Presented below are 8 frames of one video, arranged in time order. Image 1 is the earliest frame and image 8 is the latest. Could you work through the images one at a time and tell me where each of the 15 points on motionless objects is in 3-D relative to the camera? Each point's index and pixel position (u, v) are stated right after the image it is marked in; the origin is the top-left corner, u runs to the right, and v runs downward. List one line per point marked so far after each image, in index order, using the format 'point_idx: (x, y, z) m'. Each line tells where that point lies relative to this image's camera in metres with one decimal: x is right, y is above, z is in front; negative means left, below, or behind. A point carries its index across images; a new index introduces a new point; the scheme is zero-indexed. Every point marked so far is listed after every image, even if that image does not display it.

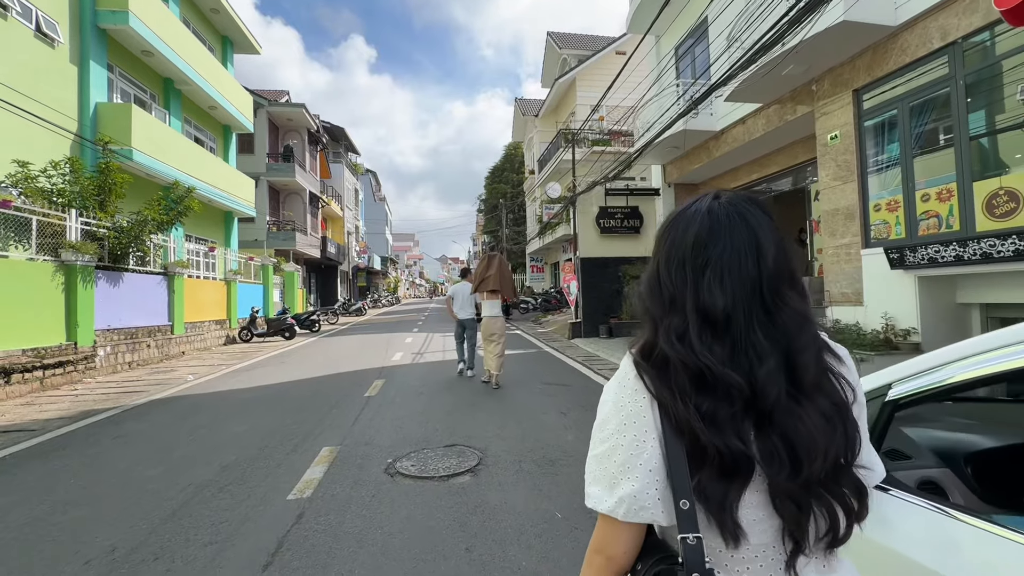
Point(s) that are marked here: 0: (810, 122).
0: (+5.7, +3.2, +9.0) m
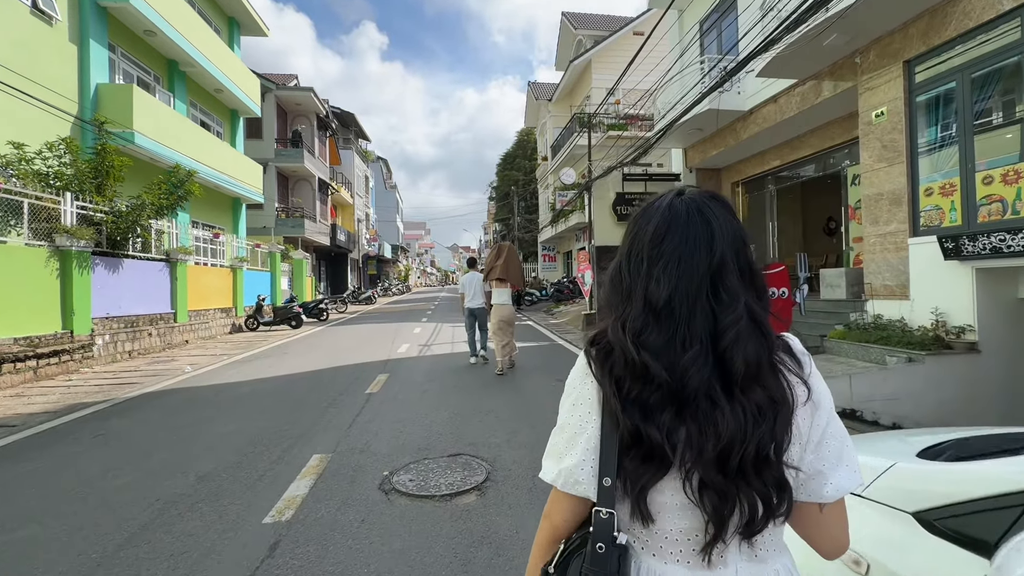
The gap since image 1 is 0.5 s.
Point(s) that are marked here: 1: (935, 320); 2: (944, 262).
0: (+6.0, +3.3, +8.3) m
1: (+5.8, -0.4, +6.5) m
2: (+5.9, +0.4, +6.4) m
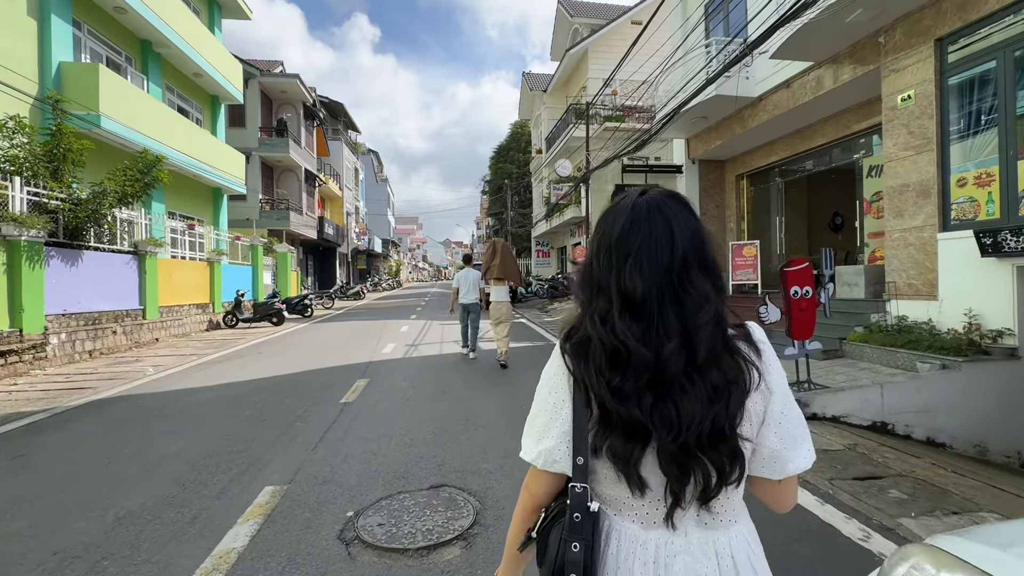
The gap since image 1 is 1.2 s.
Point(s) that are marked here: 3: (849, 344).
0: (+5.9, +3.4, +7.7) m
1: (+5.8, -0.4, +5.9) m
2: (+5.8, +0.4, +5.9) m
3: (+4.9, -0.8, +6.8) m
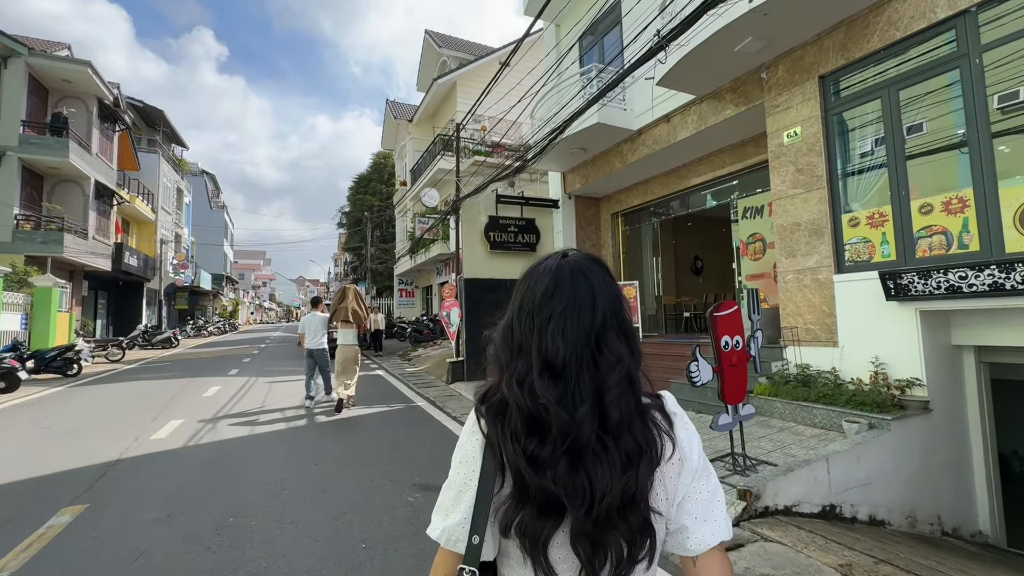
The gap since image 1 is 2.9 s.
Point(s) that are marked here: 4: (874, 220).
0: (+3.8, +2.7, +7.5) m
1: (+4.2, -1.0, +5.4) m
2: (+4.3, -0.2, +5.5) m
3: (+3.2, -1.4, +6.0) m
4: (+4.4, +0.8, +5.6) m
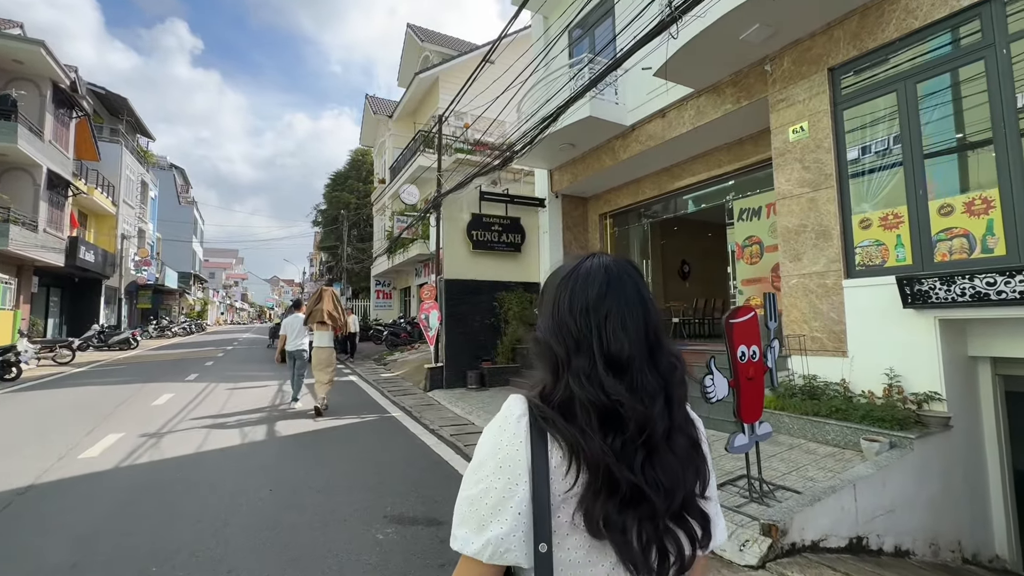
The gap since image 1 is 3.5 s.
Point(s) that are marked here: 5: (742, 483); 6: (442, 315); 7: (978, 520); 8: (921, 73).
0: (+3.6, +2.6, +7.1) m
1: (+4.1, -1.0, +5.0) m
2: (+4.2, -0.2, +5.1) m
3: (+3.0, -1.5, +5.6) m
4: (+4.2, +0.7, +5.3) m
5: (+2.0, -1.7, +4.1) m
6: (-1.5, -0.6, +9.9) m
7: (+4.8, -2.4, +4.9) m
8: (+4.4, +2.3, +5.0) m
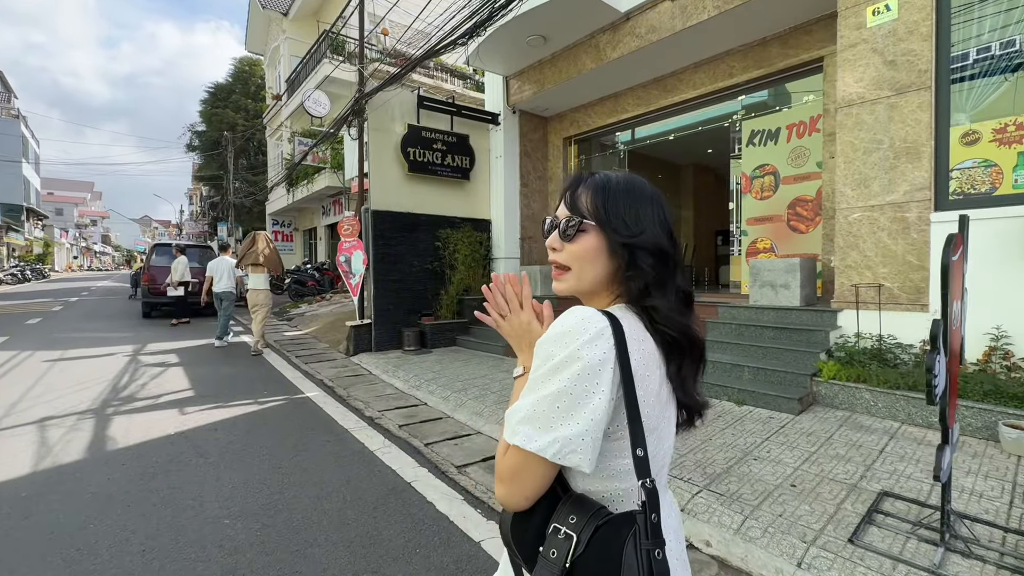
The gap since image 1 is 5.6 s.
0: (+3.3, +3.3, +5.5) m
1: (+4.0, -0.5, +3.9) m
2: (+4.1, +0.3, +3.9) m
3: (+2.9, -0.9, +4.3) m
4: (+4.2, +1.3, +4.0) m
5: (+2.2, -1.3, +2.7) m
6: (-2.3, +0.5, +7.6) m
7: (+4.8, -1.9, +4.0) m
8: (+4.4, +2.8, +3.6) m
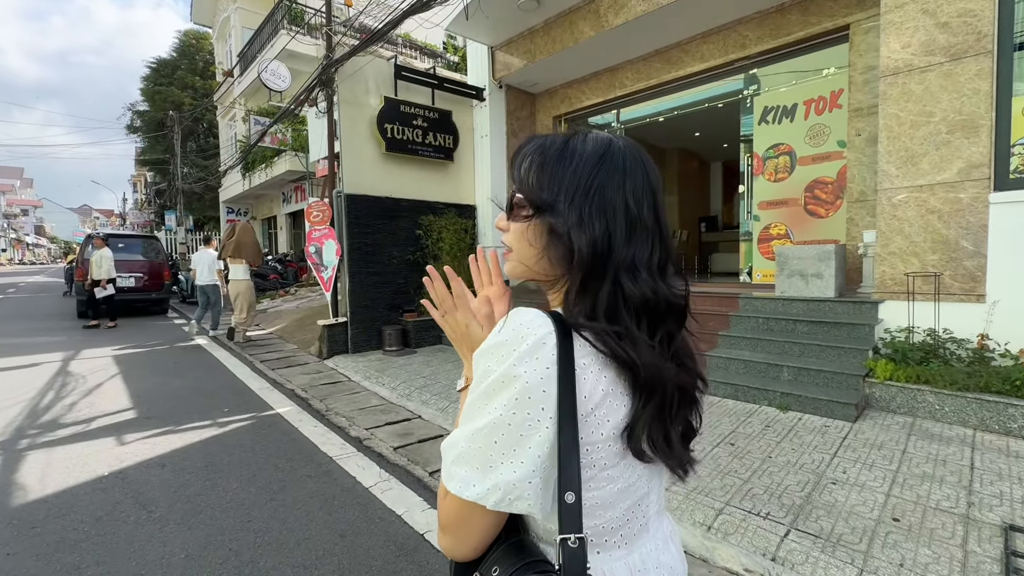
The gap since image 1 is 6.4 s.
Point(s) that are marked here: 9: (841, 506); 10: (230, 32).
0: (+3.2, +3.4, +5.0) m
1: (+4.2, -0.4, +3.6) m
2: (+4.3, +0.4, +3.5) m
3: (+3.0, -0.8, +3.8) m
4: (+4.3, +1.4, +3.6) m
5: (+2.4, -1.2, +2.2) m
6: (-2.4, +0.6, +6.8) m
7: (+5.0, -1.8, +3.8) m
8: (+4.6, +2.9, +3.2) m
9: (+1.8, -1.2, +2.6) m
10: (-11.1, +10.0, +18.3) m
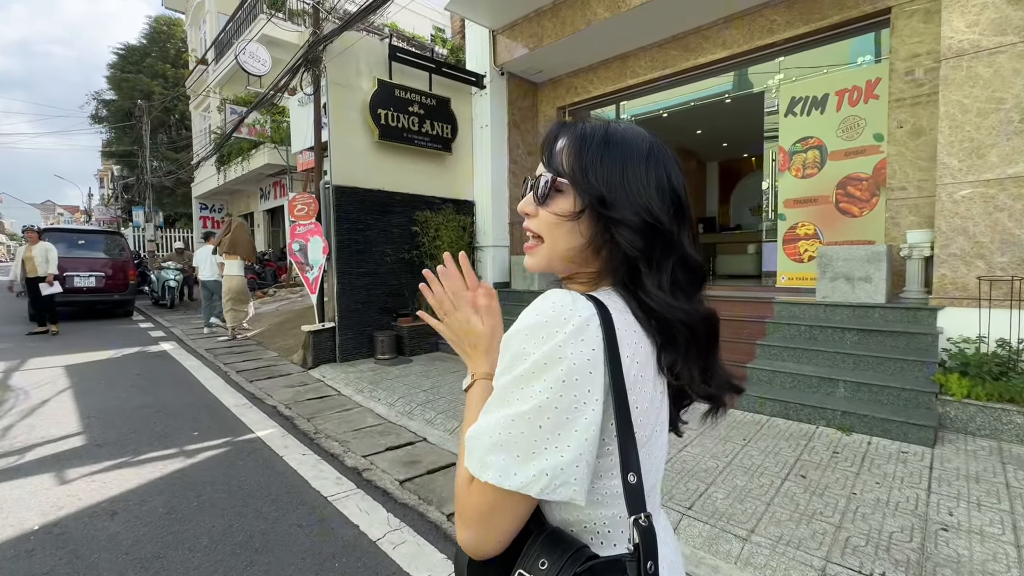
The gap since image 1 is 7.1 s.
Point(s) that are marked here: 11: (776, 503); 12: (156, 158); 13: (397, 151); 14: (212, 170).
0: (+3.4, +3.4, +4.6) m
1: (+4.4, -0.5, +3.2) m
2: (+4.5, +0.4, +3.1) m
3: (+3.2, -0.8, +3.4) m
4: (+4.5, +1.4, +3.2) m
5: (+2.7, -1.3, +1.7) m
6: (-2.4, +0.5, +6.1) m
7: (+5.1, -1.8, +3.4) m
8: (+4.8, +2.9, +2.8) m
9: (+2.1, -1.2, +2.1) m
10: (-11.4, +10.0, +17.3) m
11: (+1.5, -1.2, +2.7) m
12: (-14.7, +5.3, +19.3) m
13: (-1.6, +1.9, +6.7) m
14: (-10.4, +4.1, +16.1) m
